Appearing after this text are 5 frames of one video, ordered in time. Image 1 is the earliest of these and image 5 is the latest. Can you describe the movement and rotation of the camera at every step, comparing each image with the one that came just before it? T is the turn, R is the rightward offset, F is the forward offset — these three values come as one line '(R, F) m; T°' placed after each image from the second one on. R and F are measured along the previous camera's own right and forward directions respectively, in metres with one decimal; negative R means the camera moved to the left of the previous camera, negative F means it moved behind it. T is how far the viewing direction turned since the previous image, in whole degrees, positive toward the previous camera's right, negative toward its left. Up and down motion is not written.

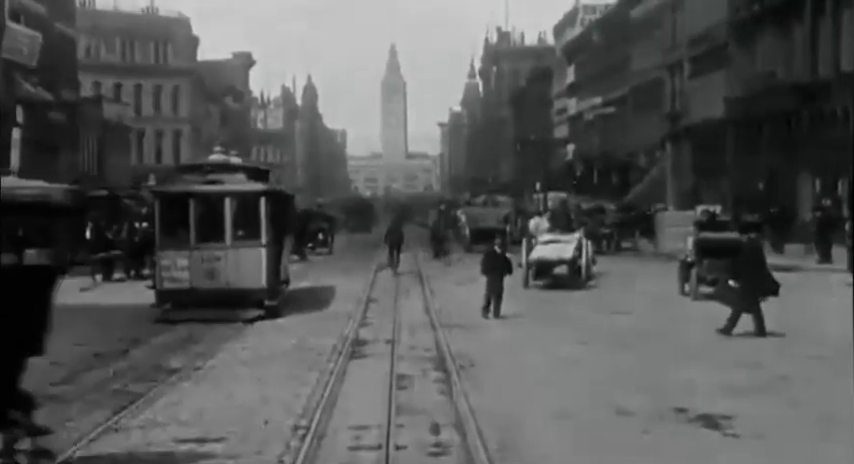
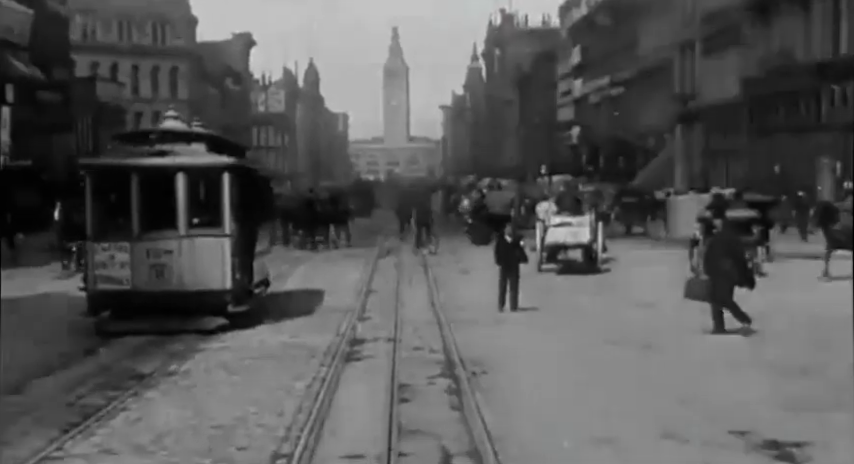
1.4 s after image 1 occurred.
(-0.1, +1.9) m; 0°
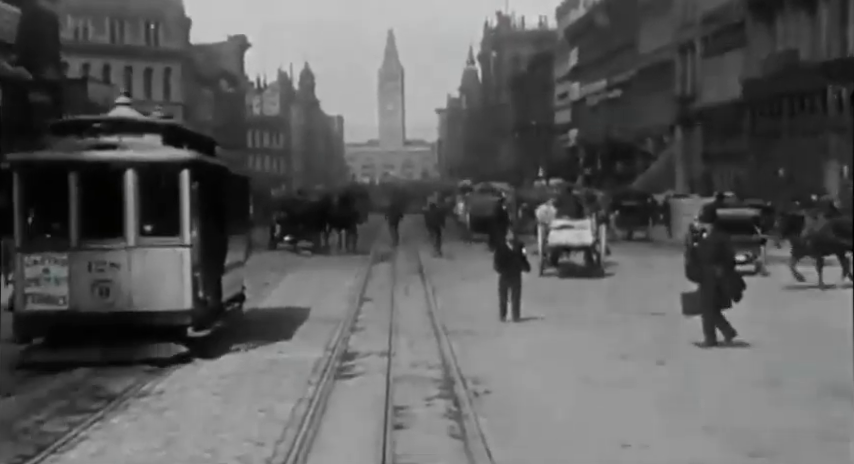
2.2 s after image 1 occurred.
(0.0, +1.1) m; 0°
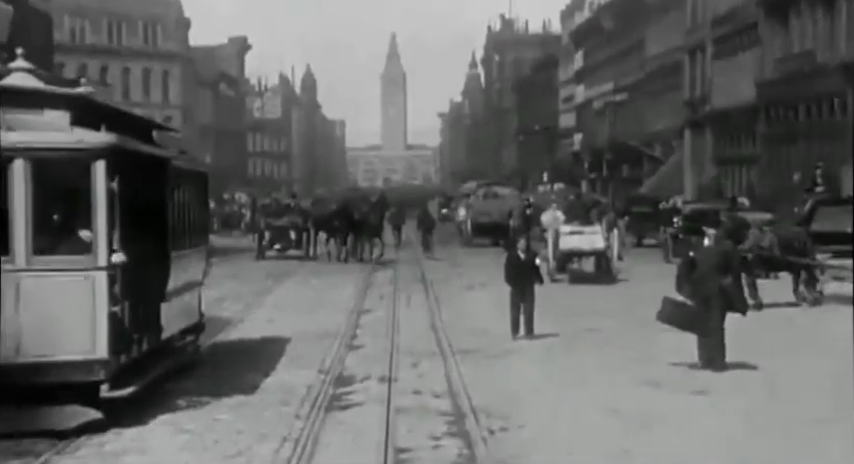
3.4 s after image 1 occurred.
(-0.1, +1.6) m; 0°
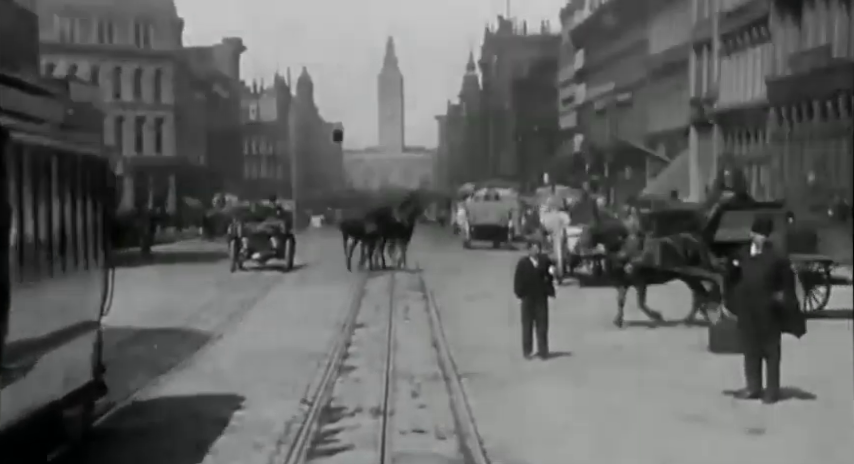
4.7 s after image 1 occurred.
(0.0, +1.9) m; 0°
